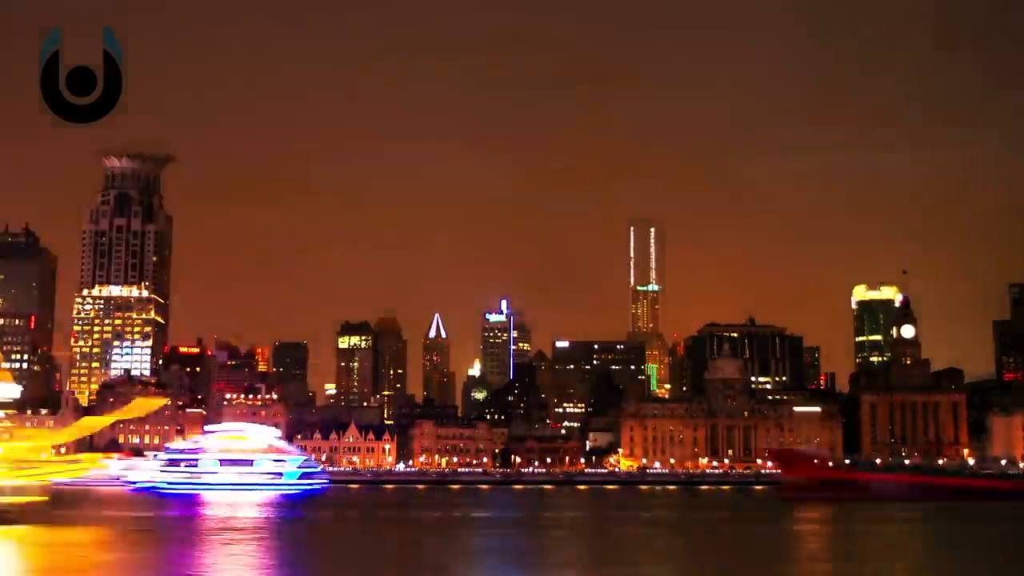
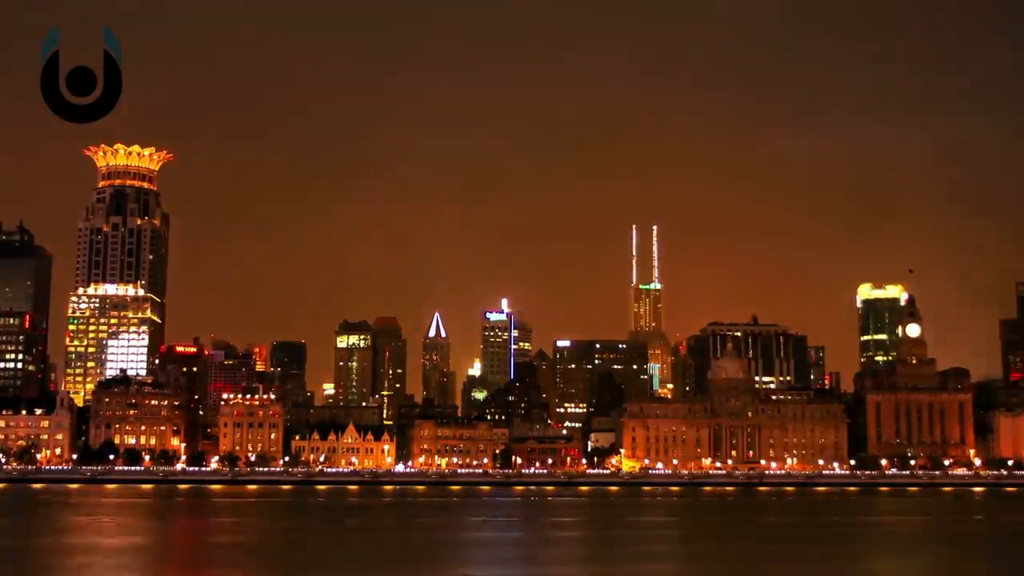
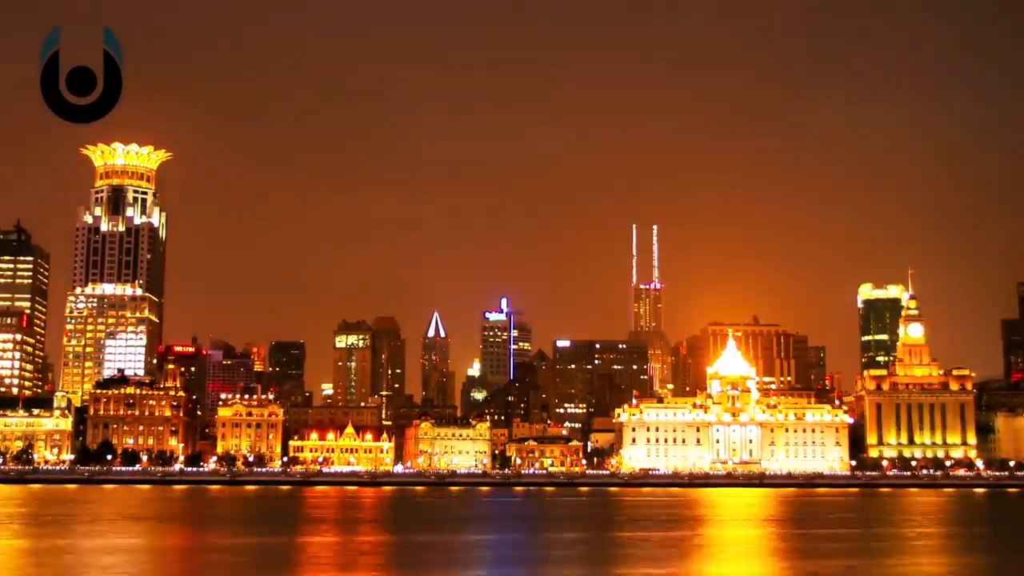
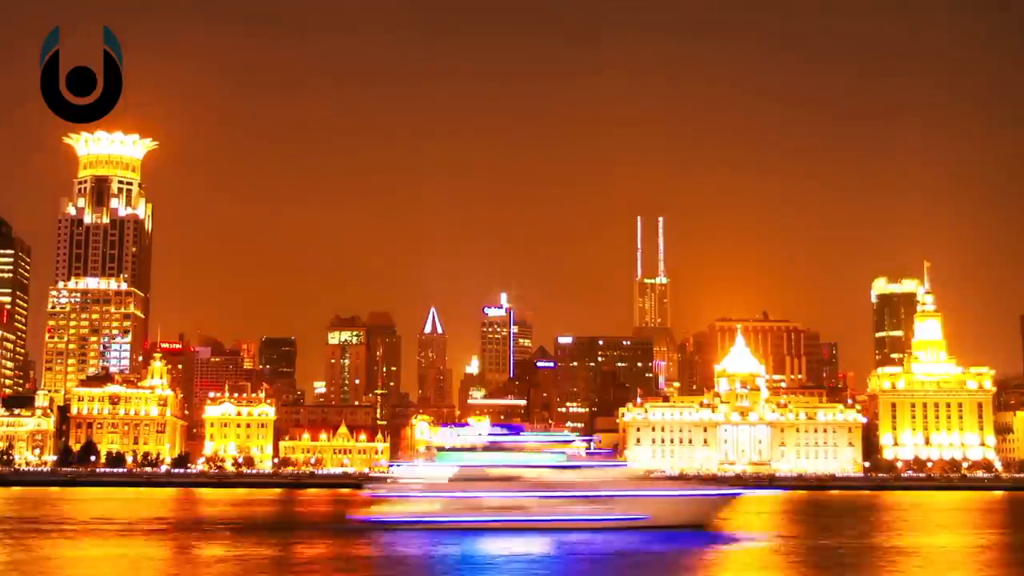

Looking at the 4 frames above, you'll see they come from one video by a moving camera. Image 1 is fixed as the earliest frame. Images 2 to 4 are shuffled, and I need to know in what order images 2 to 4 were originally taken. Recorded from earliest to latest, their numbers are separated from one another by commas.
2, 3, 4
